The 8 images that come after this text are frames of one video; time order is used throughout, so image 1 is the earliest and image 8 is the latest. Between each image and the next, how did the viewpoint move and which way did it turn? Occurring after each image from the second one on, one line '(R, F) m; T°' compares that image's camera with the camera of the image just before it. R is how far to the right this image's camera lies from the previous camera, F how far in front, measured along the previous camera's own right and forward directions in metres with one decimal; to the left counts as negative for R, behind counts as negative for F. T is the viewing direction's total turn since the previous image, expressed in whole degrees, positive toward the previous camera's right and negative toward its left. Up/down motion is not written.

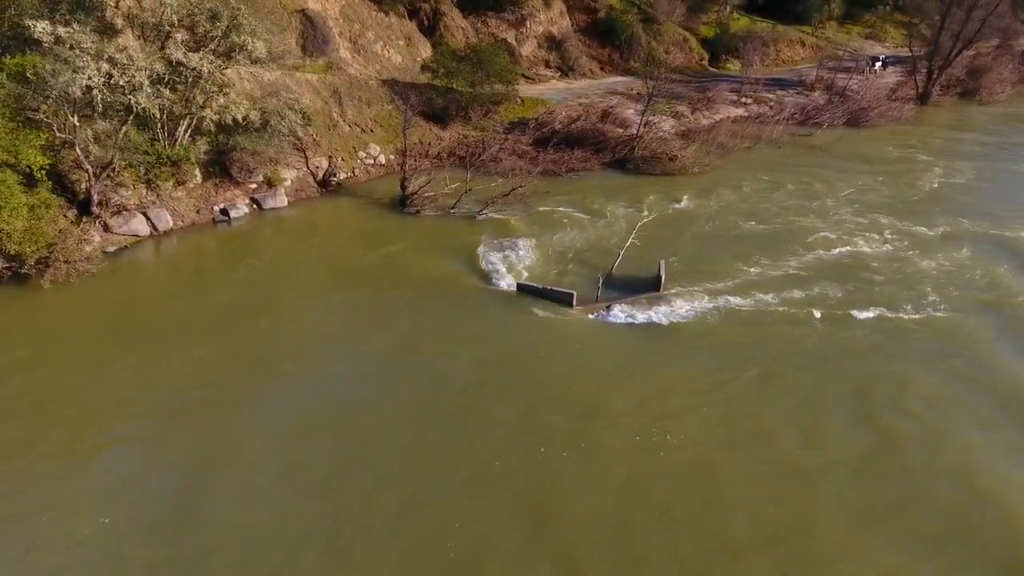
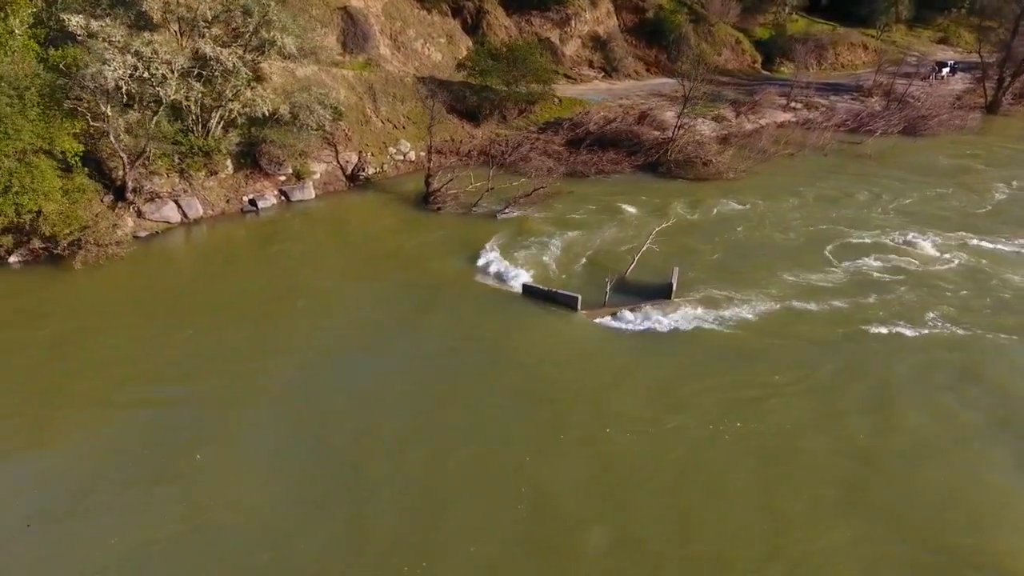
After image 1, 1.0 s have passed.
(+1.2, +0.1) m; -5°
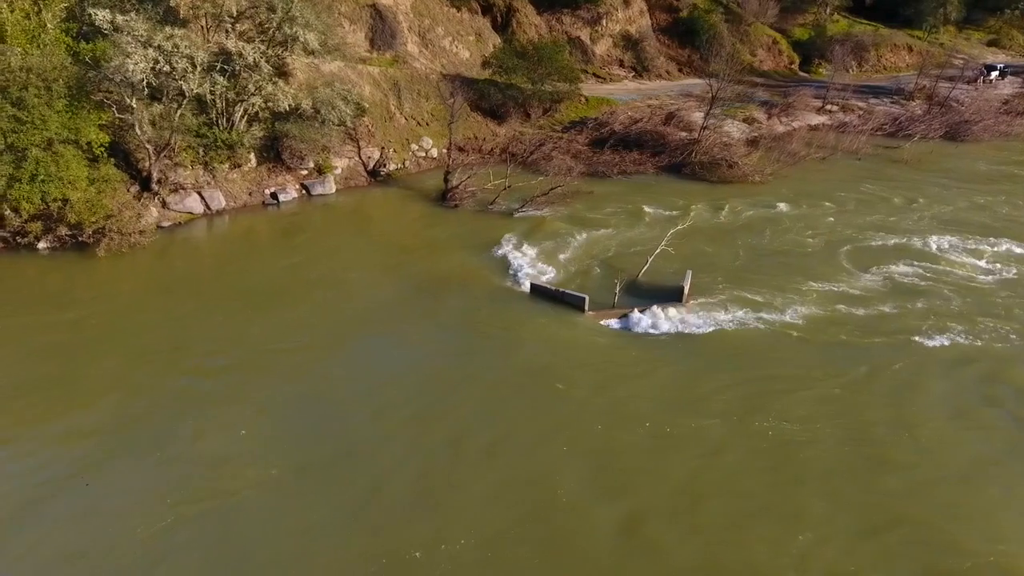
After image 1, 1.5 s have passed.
(+0.7, +0.1) m; -3°
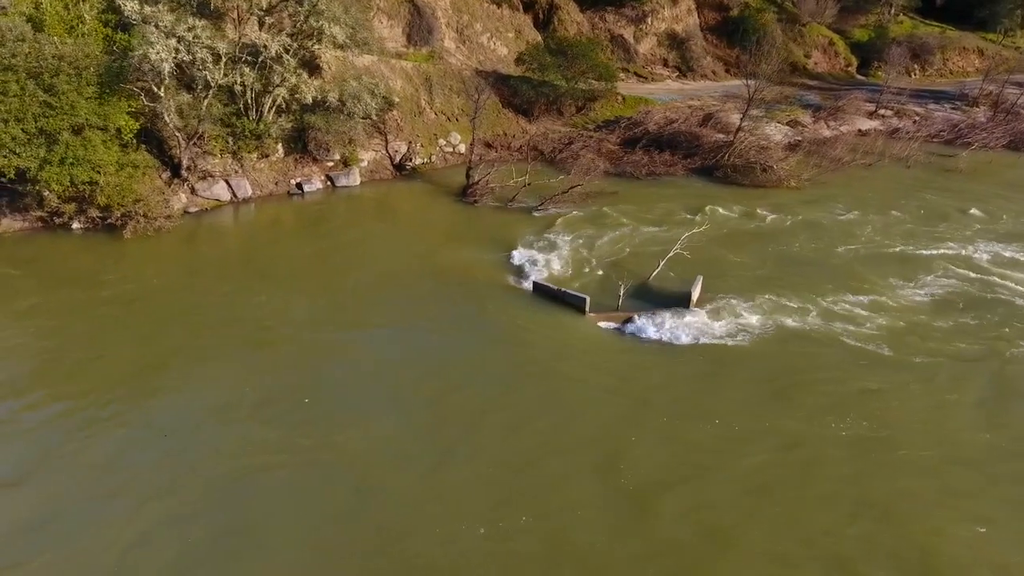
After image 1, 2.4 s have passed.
(+1.3, +0.2) m; -5°
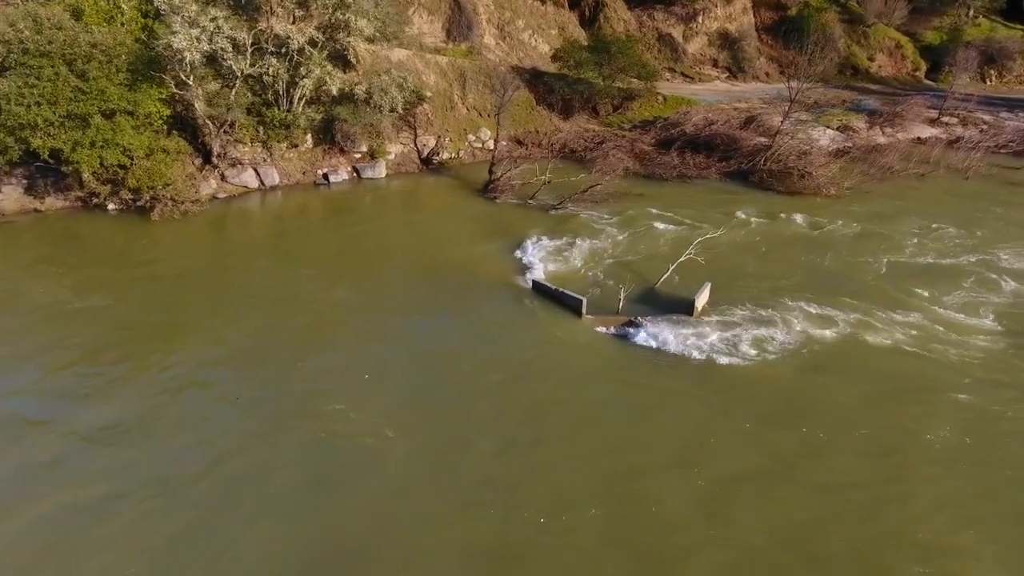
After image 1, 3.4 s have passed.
(+1.5, +0.3) m; -5°
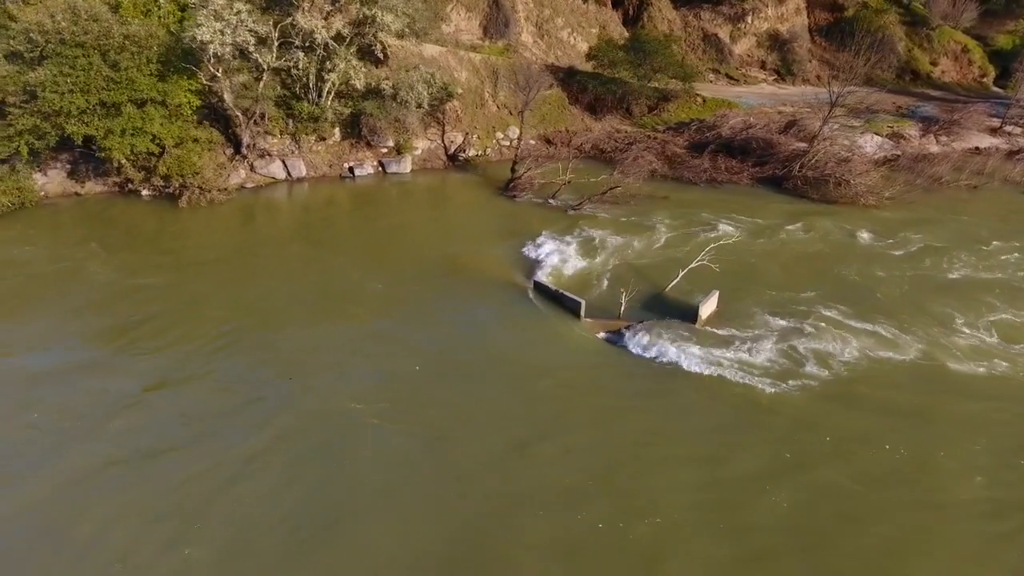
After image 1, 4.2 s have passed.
(+1.2, +0.2) m; -5°
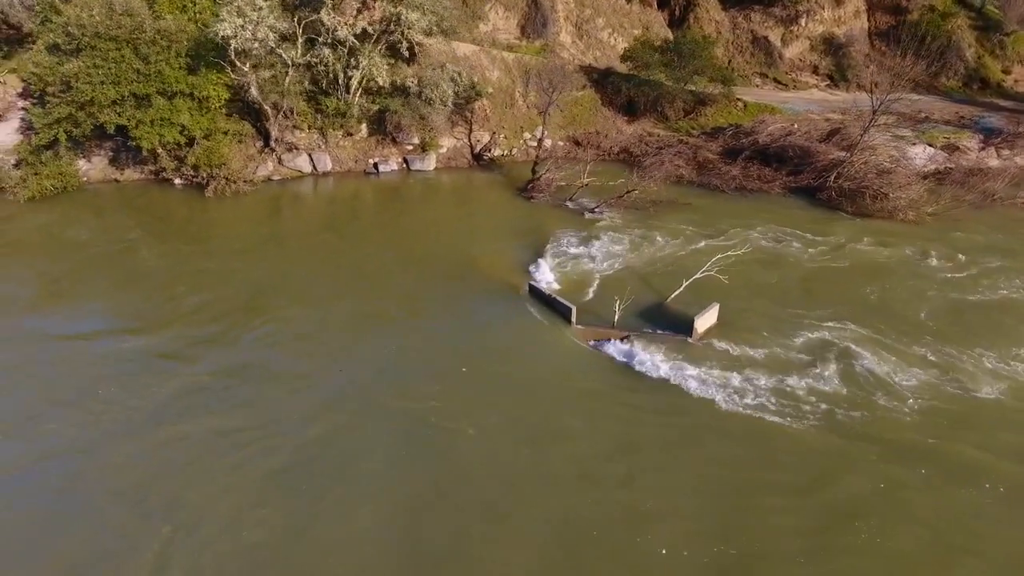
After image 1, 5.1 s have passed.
(+1.5, +0.2) m; -5°
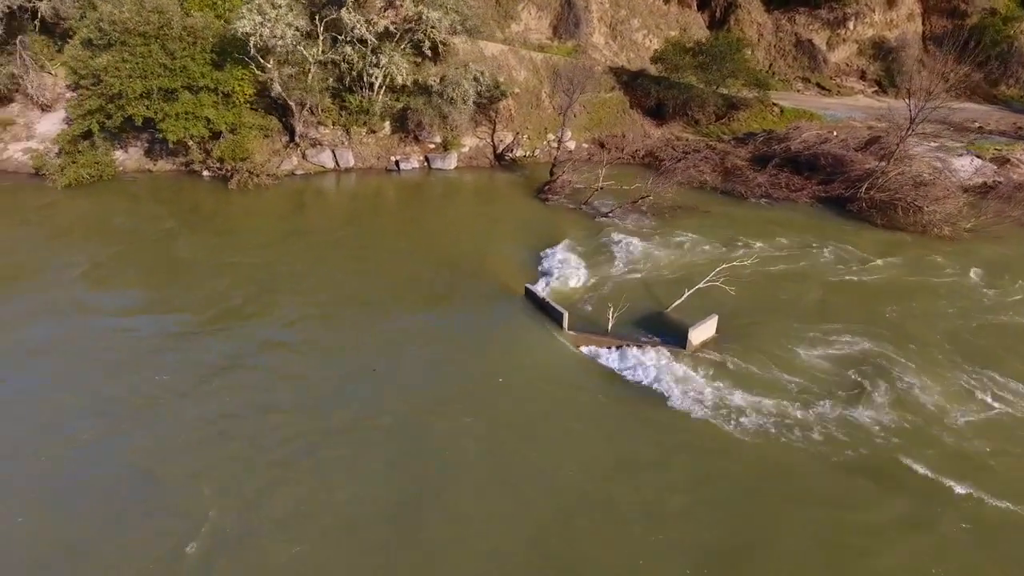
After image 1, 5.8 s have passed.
(+1.2, +0.2) m; -4°
